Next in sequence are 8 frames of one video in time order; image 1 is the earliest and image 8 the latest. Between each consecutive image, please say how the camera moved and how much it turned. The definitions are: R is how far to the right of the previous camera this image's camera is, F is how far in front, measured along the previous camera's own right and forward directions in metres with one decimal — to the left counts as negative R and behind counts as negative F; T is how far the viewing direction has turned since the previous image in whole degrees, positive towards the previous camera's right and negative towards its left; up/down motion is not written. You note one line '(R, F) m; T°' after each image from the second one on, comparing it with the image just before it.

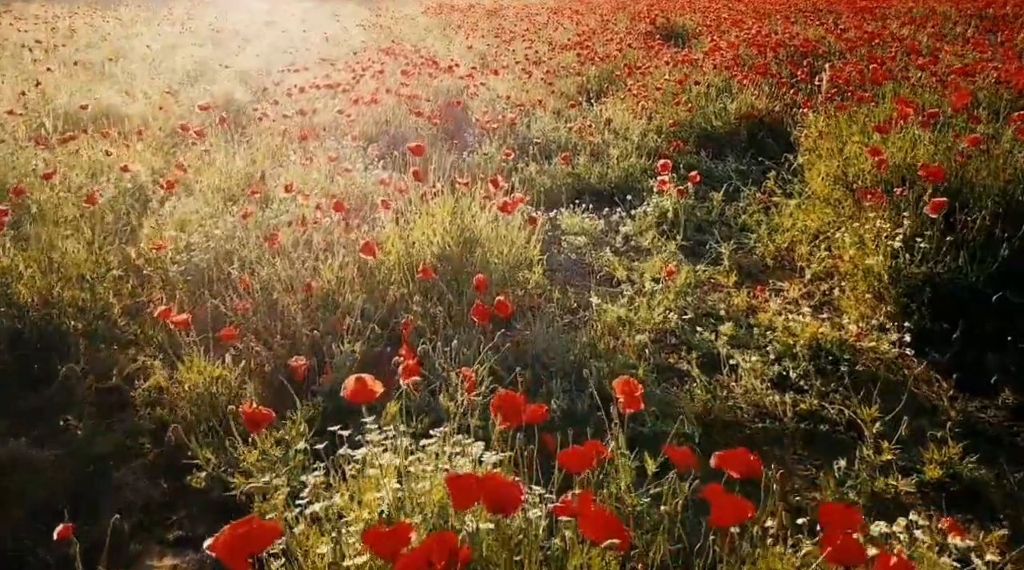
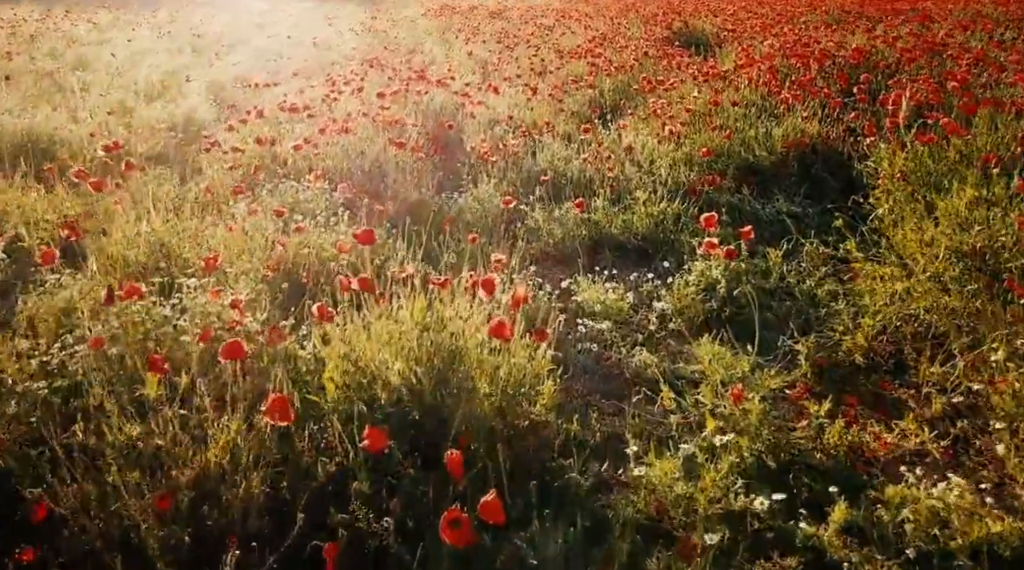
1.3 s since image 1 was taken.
(0.0, +1.1) m; 0°
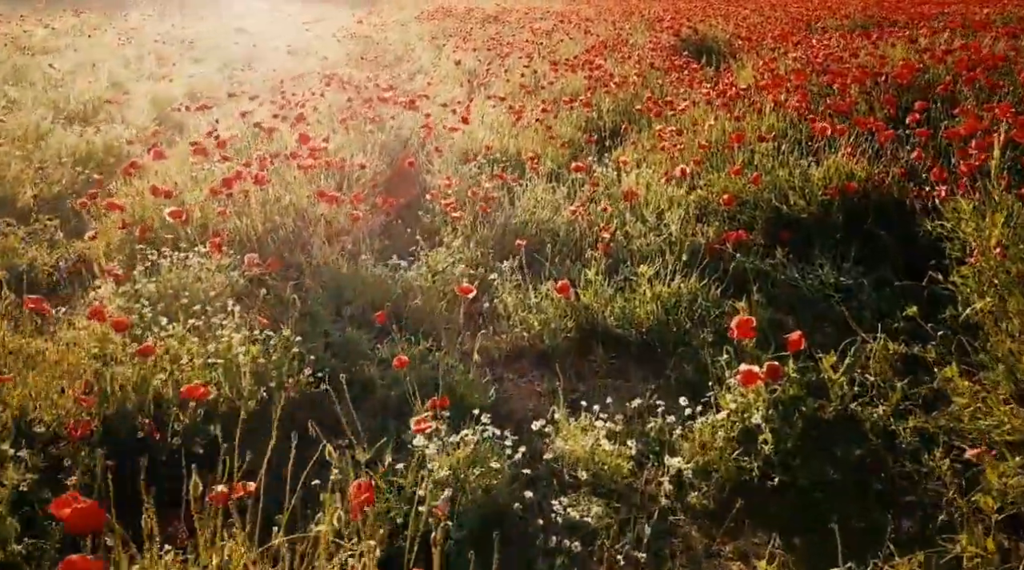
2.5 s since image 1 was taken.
(+0.2, +1.2) m; 0°
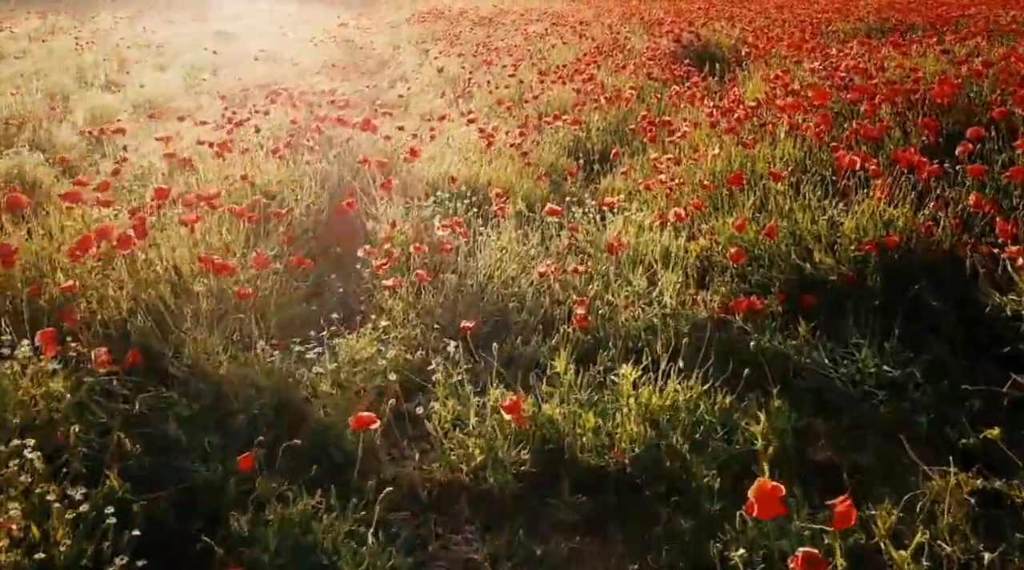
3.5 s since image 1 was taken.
(+0.2, +0.9) m; 0°
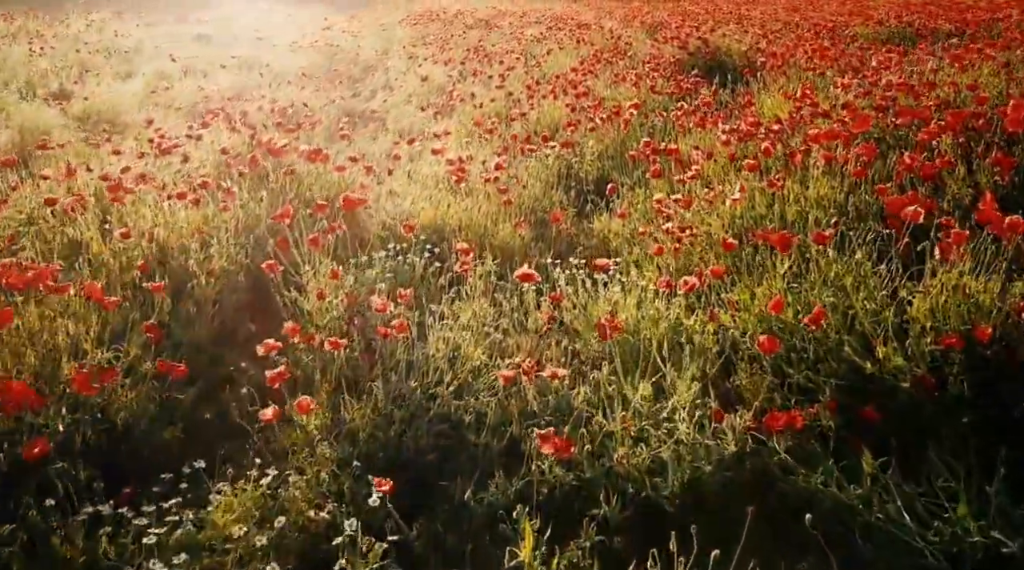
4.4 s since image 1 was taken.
(+0.1, +1.0) m; 0°
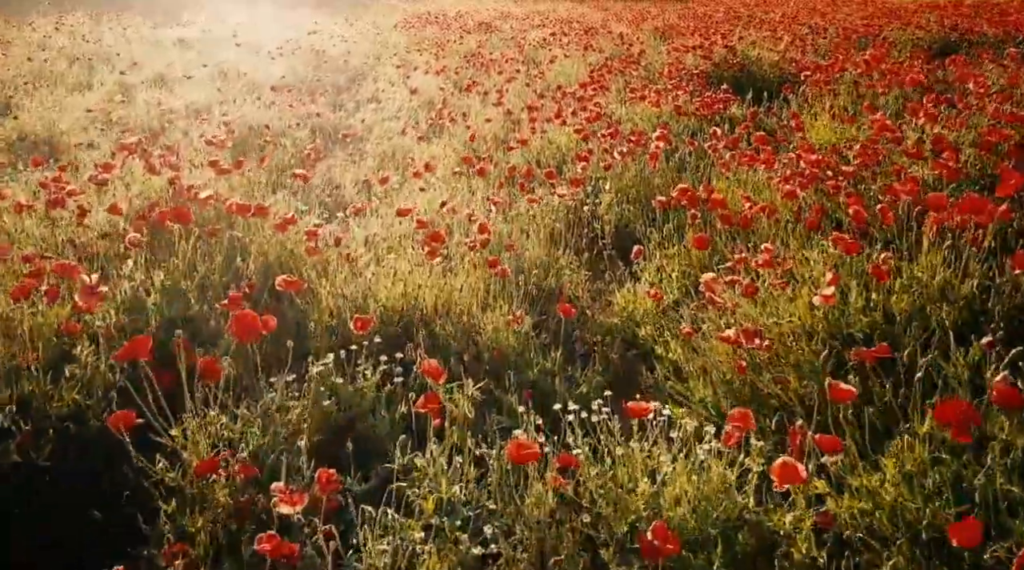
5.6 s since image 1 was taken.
(0.0, +1.2) m; 0°
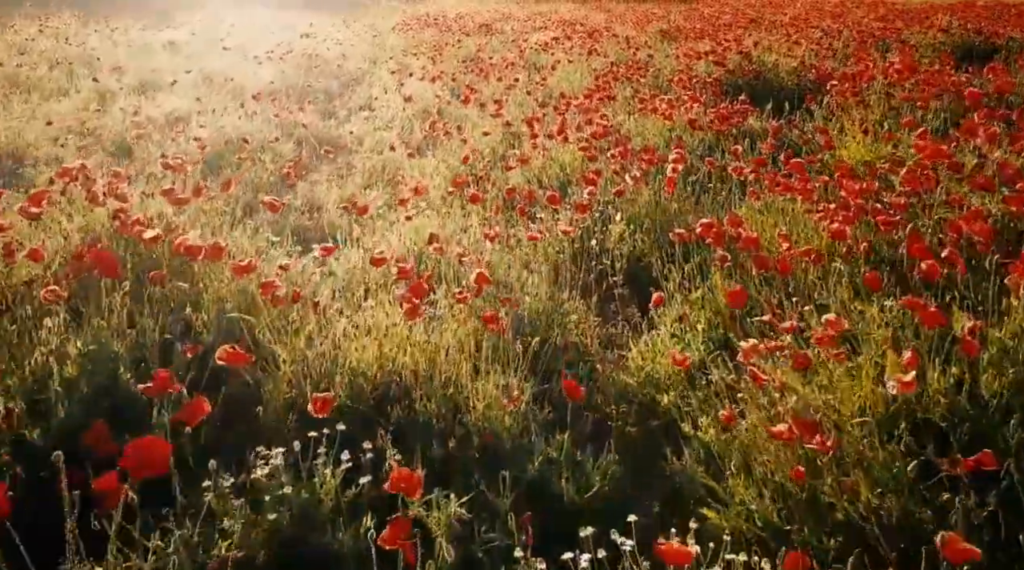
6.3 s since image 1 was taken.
(0.0, +0.6) m; 0°
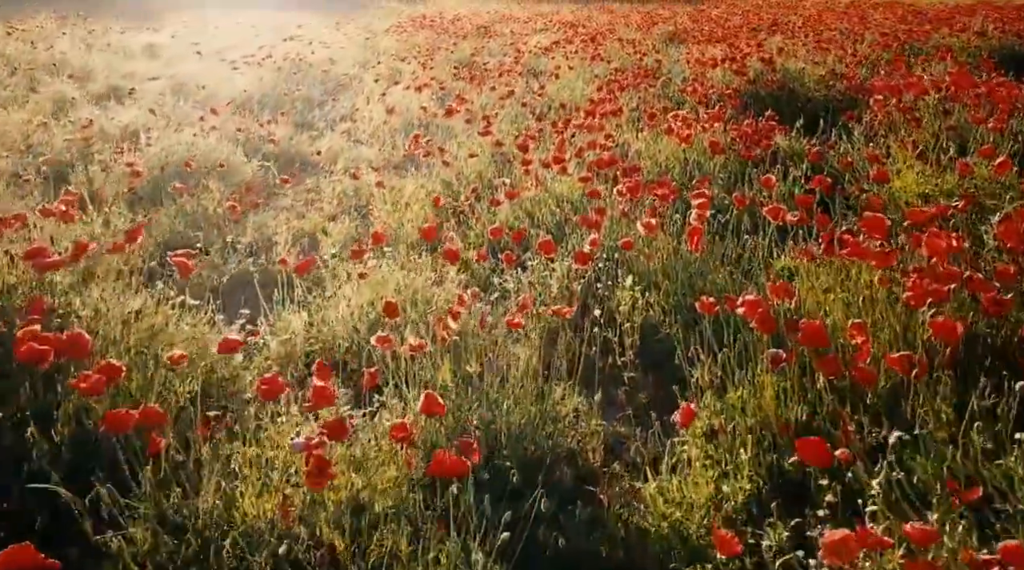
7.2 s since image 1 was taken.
(+0.1, +0.9) m; 0°
